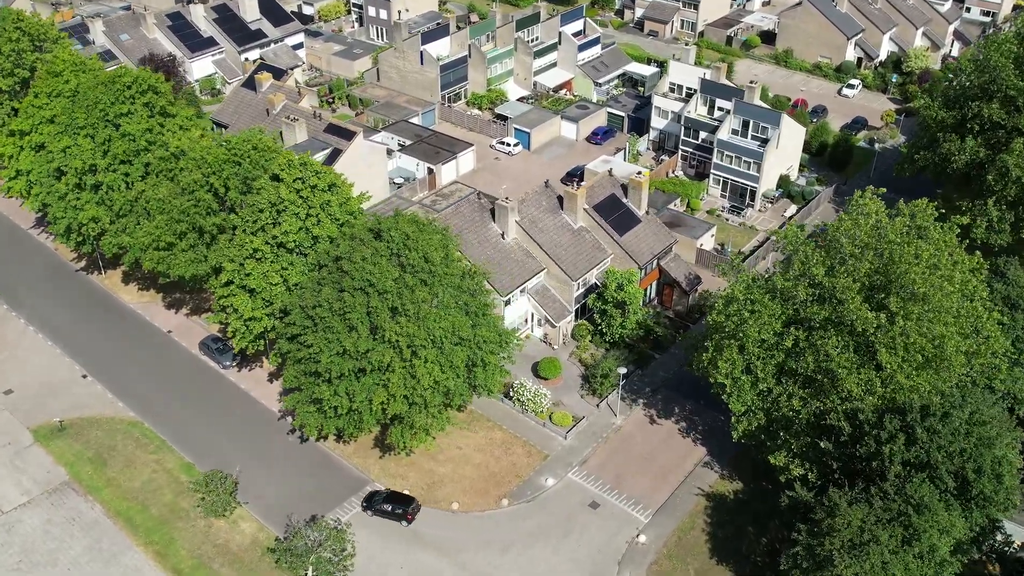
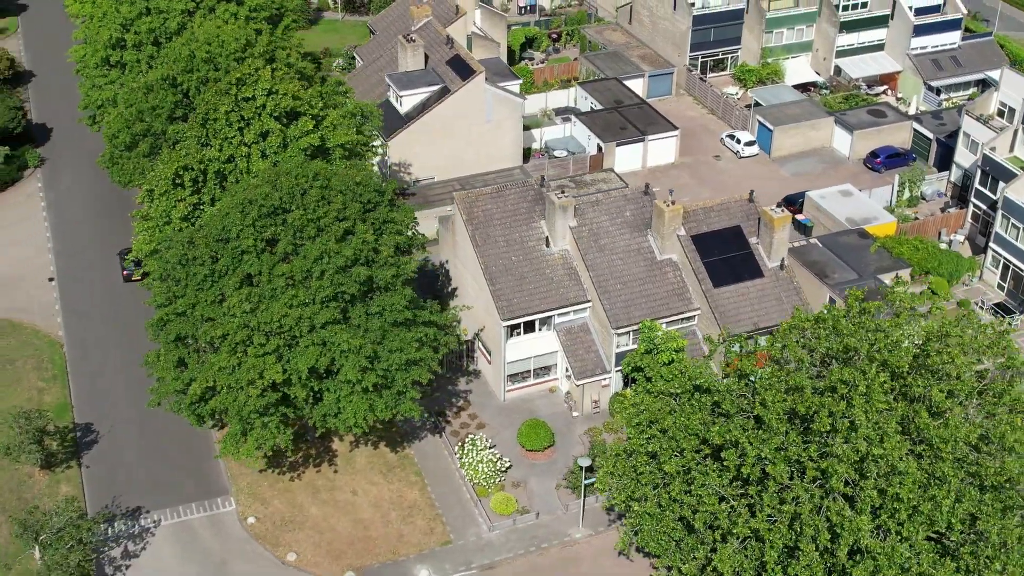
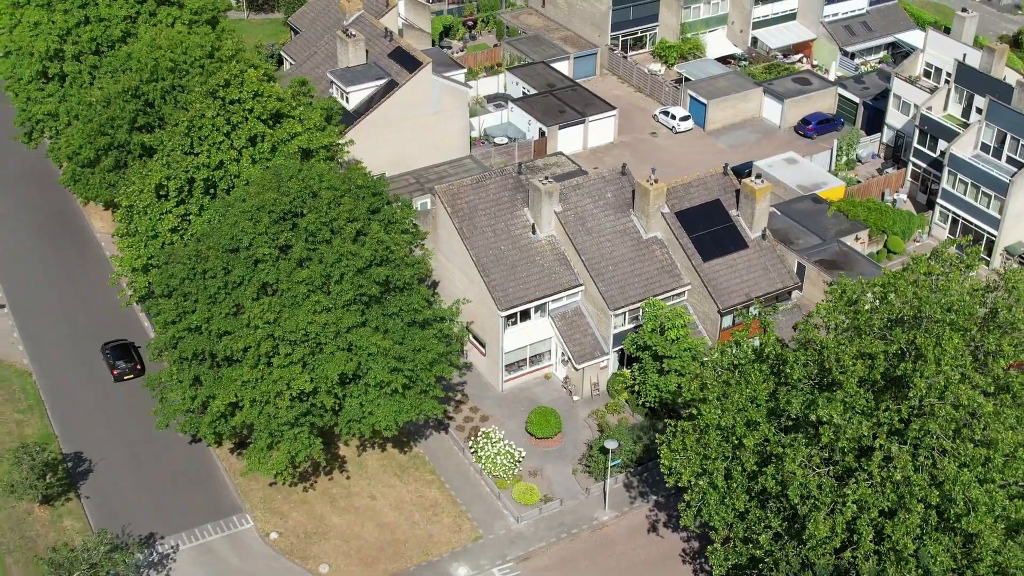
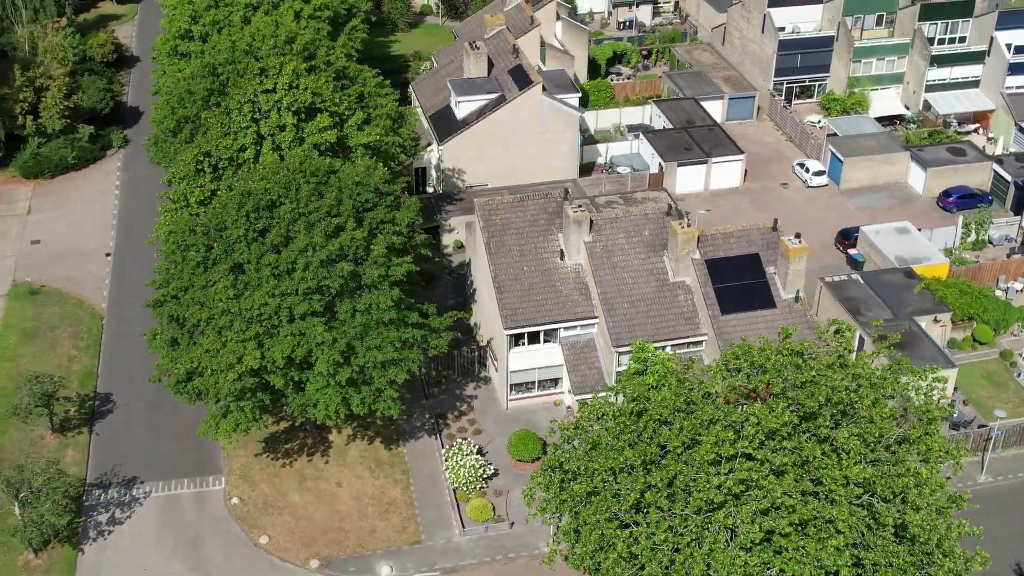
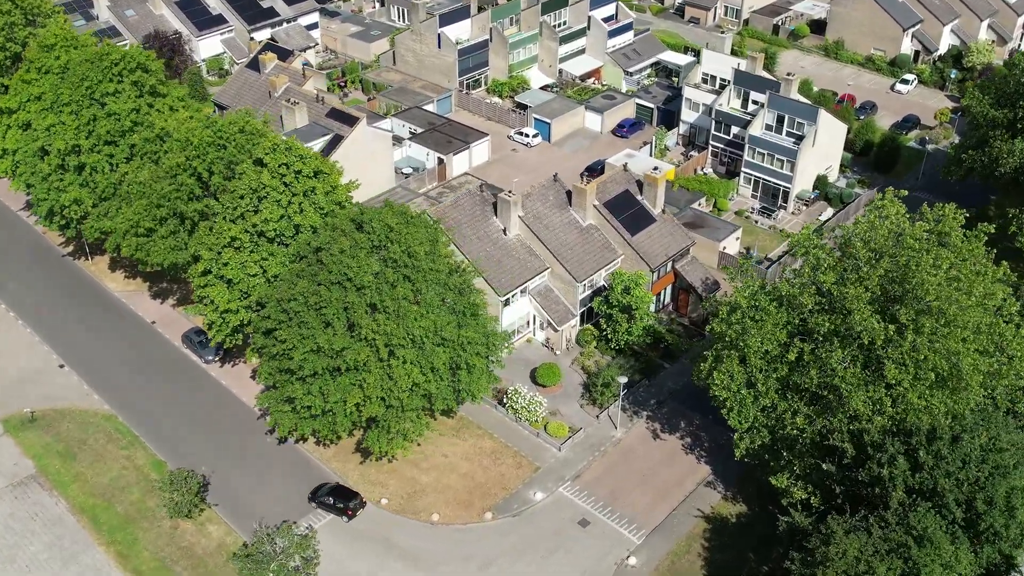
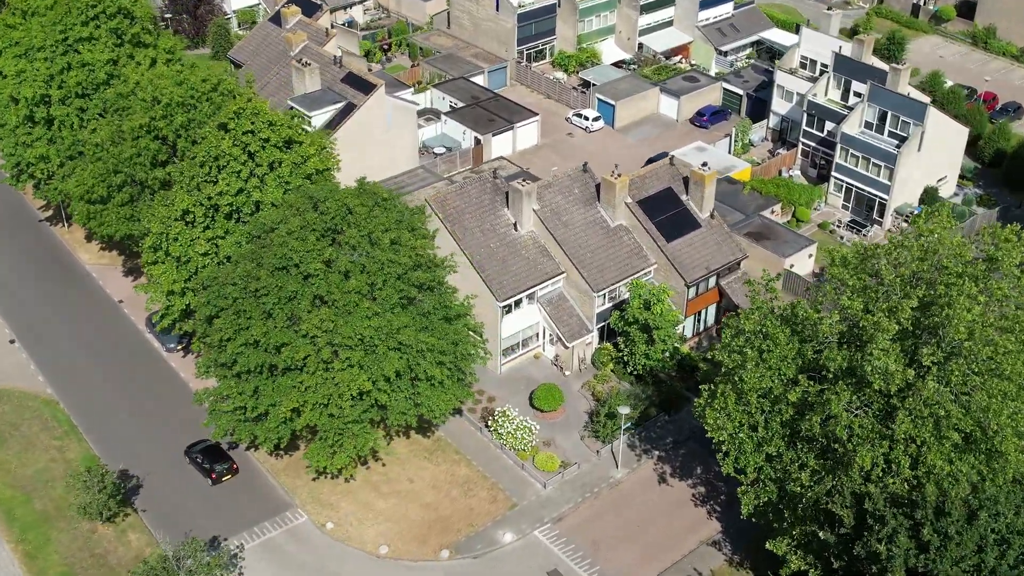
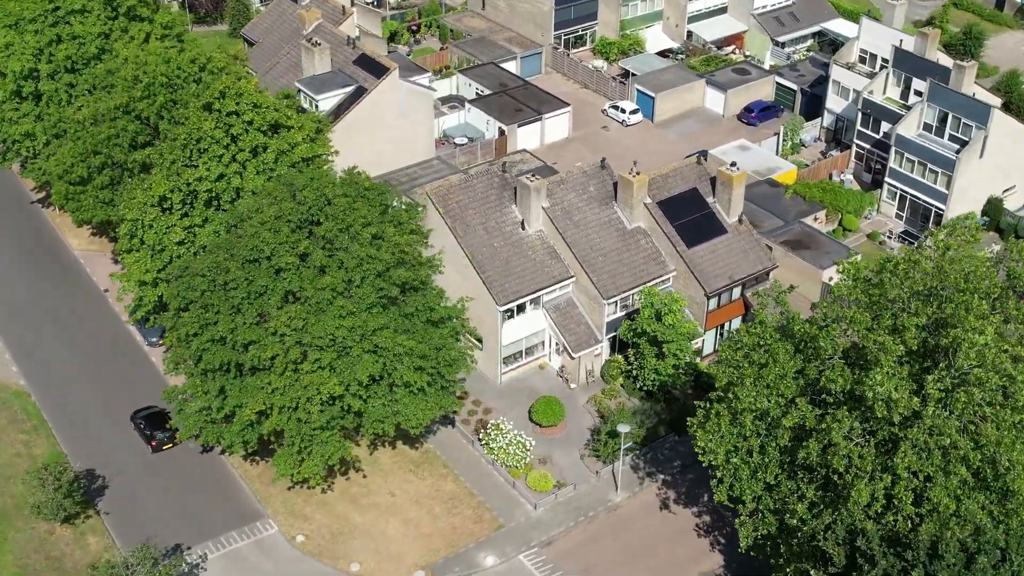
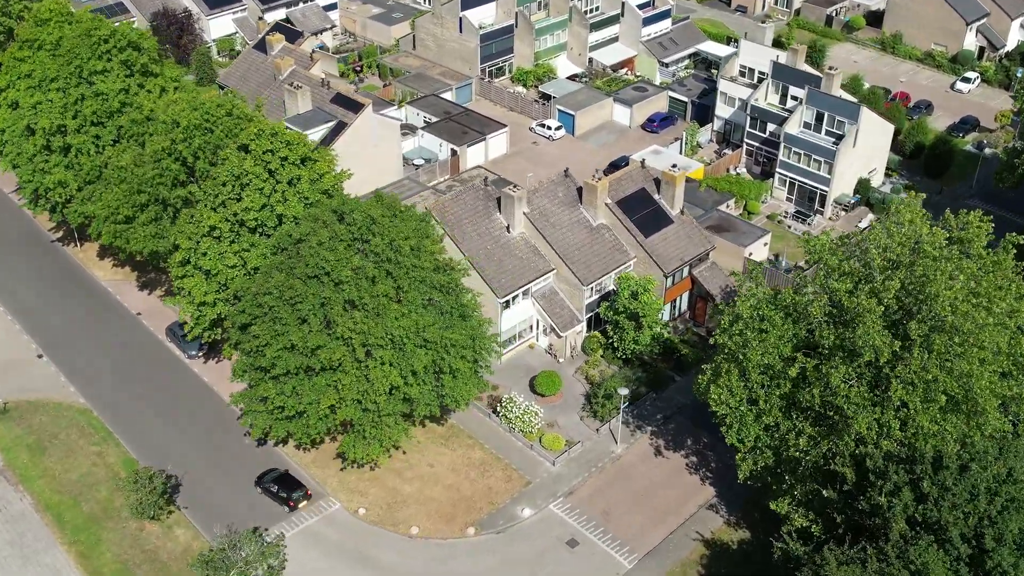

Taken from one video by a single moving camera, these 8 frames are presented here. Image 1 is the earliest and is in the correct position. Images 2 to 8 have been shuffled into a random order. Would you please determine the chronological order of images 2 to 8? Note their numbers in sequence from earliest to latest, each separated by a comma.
5, 8, 6, 7, 3, 2, 4
